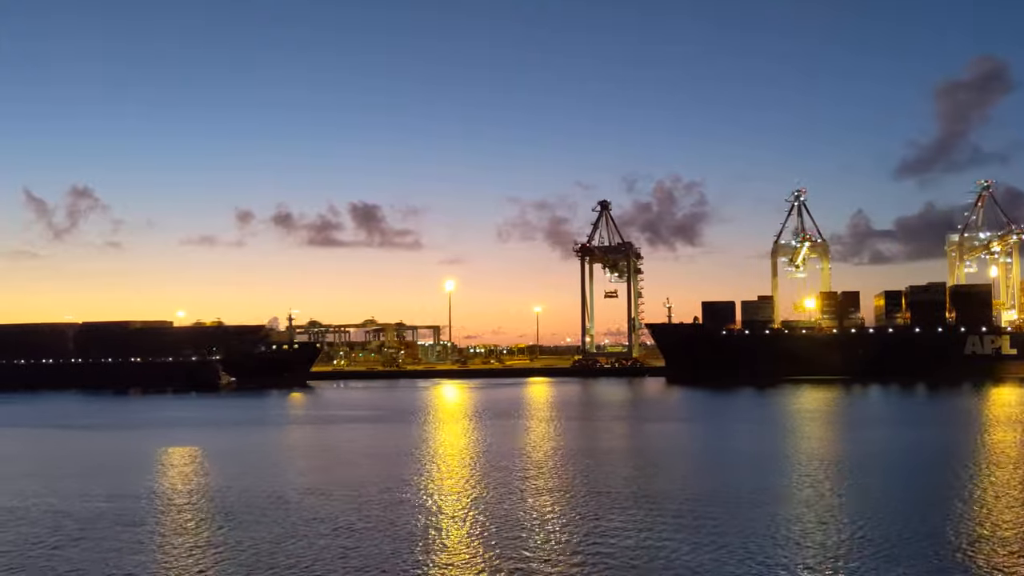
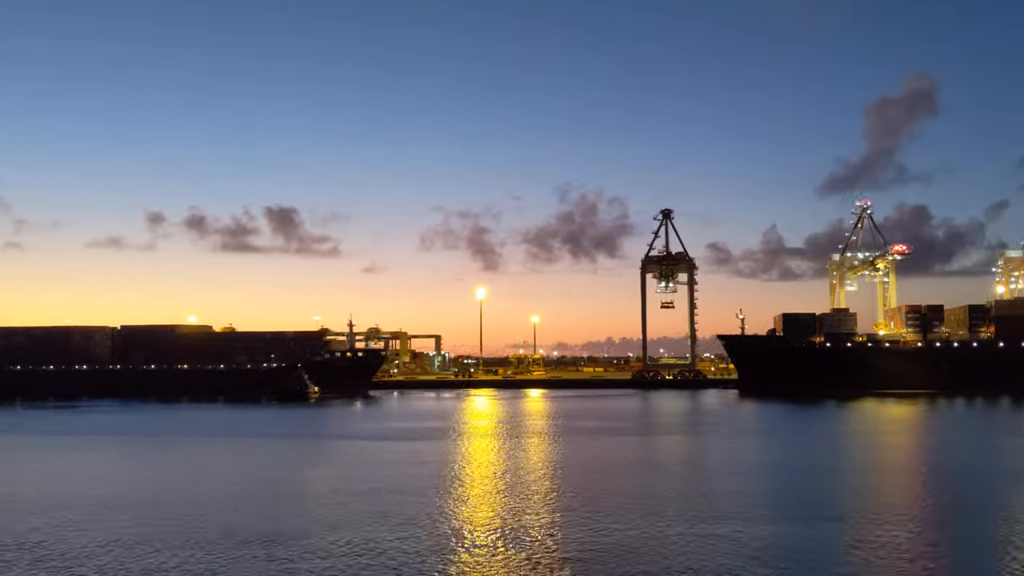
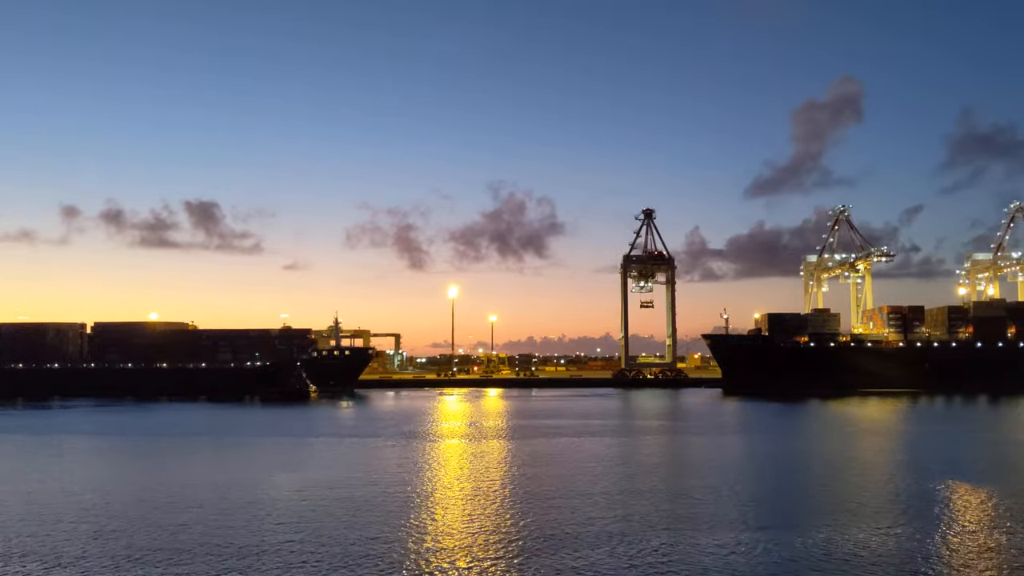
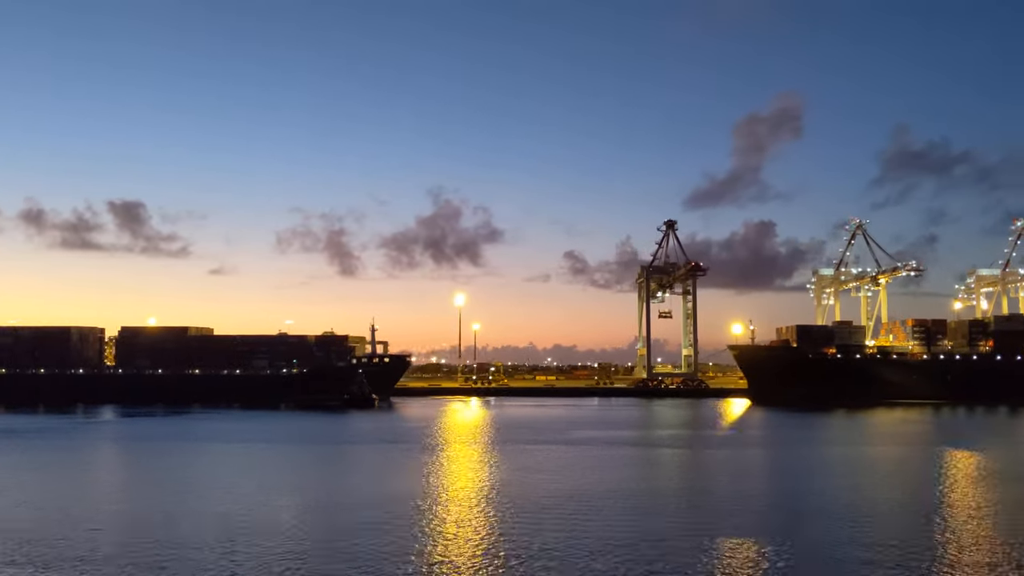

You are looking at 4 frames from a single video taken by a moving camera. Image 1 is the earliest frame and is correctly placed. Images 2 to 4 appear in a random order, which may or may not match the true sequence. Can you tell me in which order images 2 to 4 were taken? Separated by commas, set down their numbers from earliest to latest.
2, 3, 4
